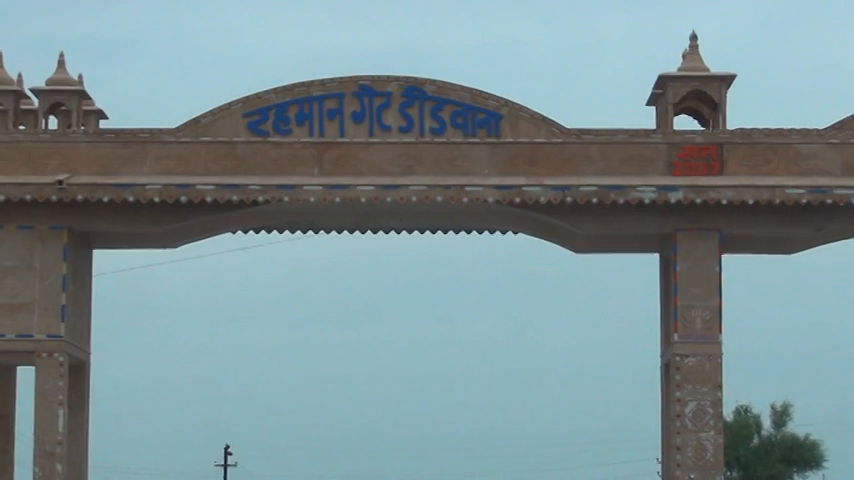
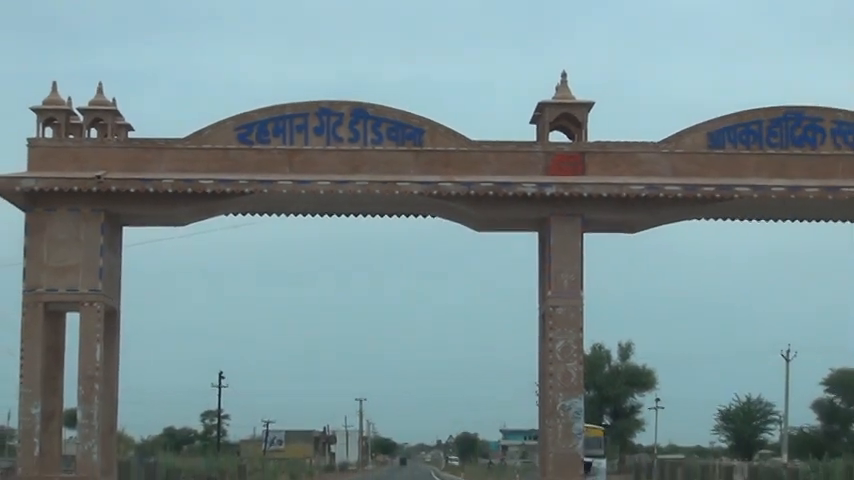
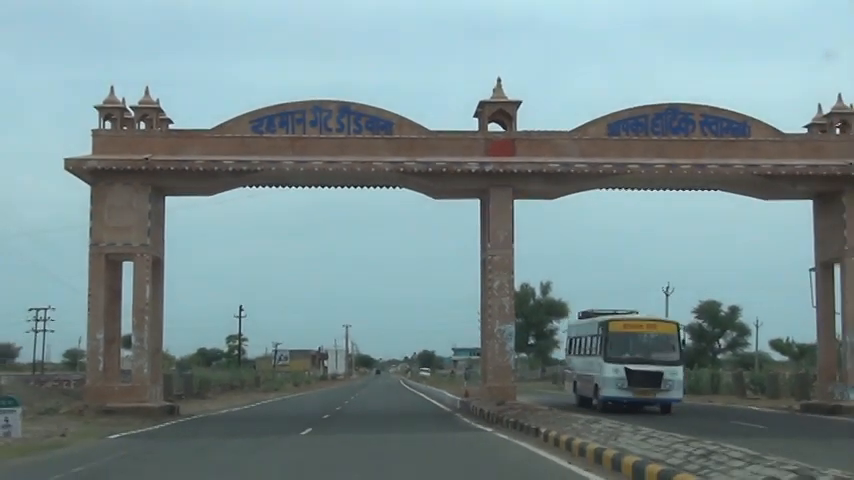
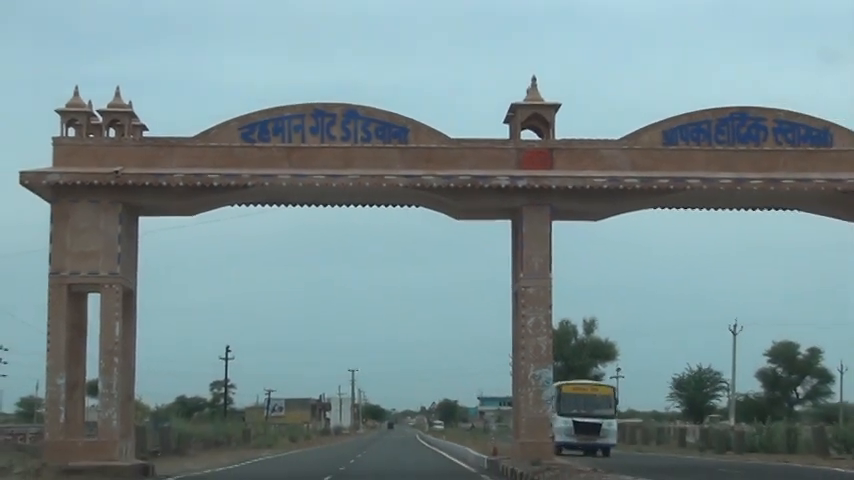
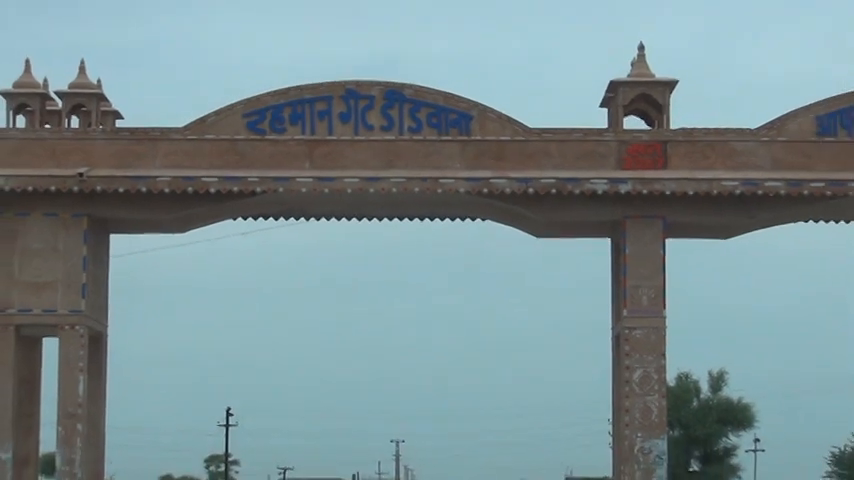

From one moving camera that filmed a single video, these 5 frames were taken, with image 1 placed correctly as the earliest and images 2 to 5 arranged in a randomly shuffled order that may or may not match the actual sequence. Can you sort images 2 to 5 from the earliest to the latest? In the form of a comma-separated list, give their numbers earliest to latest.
5, 2, 4, 3
